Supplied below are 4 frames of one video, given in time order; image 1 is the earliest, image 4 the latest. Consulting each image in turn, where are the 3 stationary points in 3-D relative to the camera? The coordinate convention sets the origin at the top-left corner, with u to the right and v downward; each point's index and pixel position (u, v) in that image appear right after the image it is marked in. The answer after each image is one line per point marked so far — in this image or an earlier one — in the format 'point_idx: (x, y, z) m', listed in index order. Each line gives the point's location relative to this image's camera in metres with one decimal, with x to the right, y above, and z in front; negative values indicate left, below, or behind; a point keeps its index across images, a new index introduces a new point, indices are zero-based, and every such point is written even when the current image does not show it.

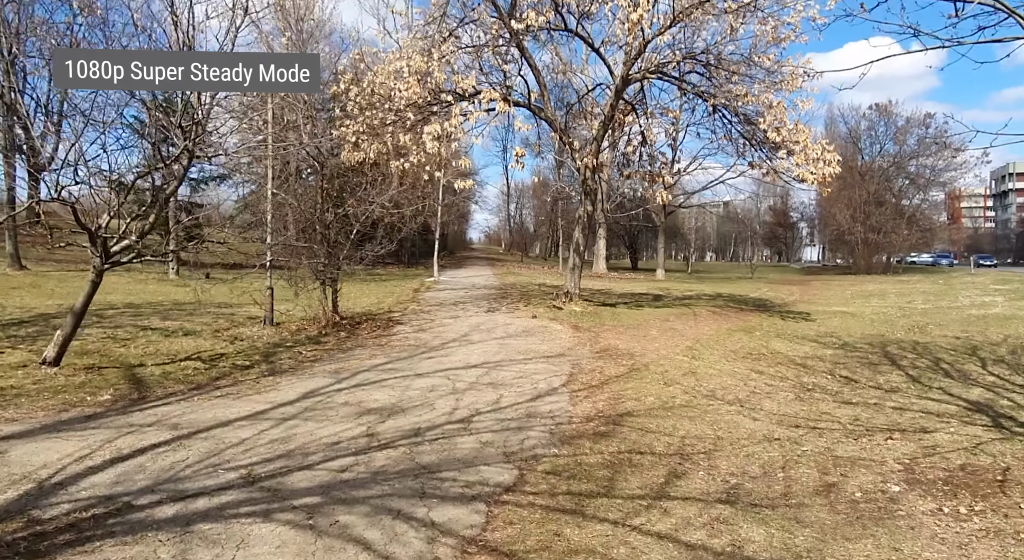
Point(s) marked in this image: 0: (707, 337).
0: (+3.4, -1.0, +11.4) m
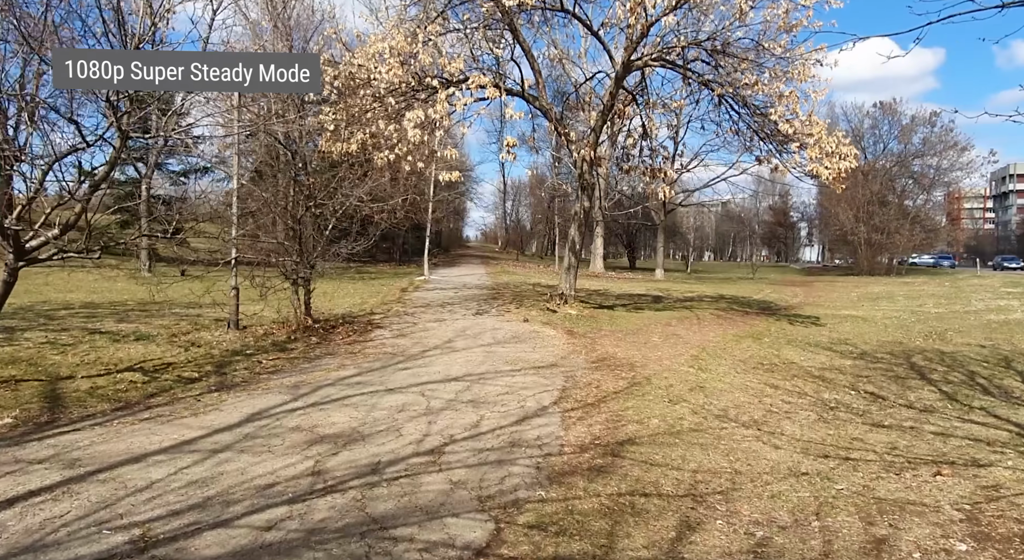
0: (+3.2, -1.0, +10.5) m
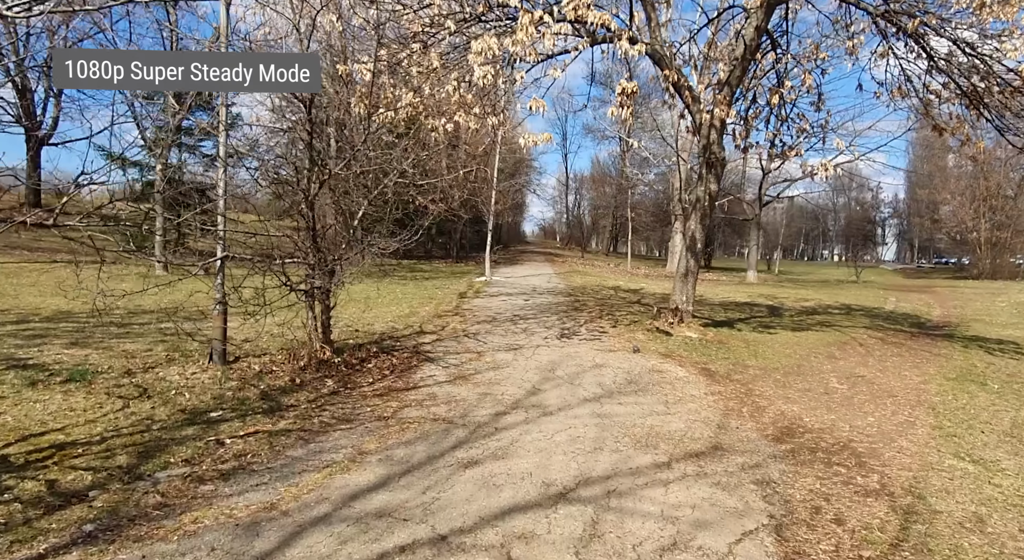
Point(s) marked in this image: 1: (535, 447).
0: (+4.4, -1.2, +6.9) m
1: (+0.2, -1.2, +4.7) m
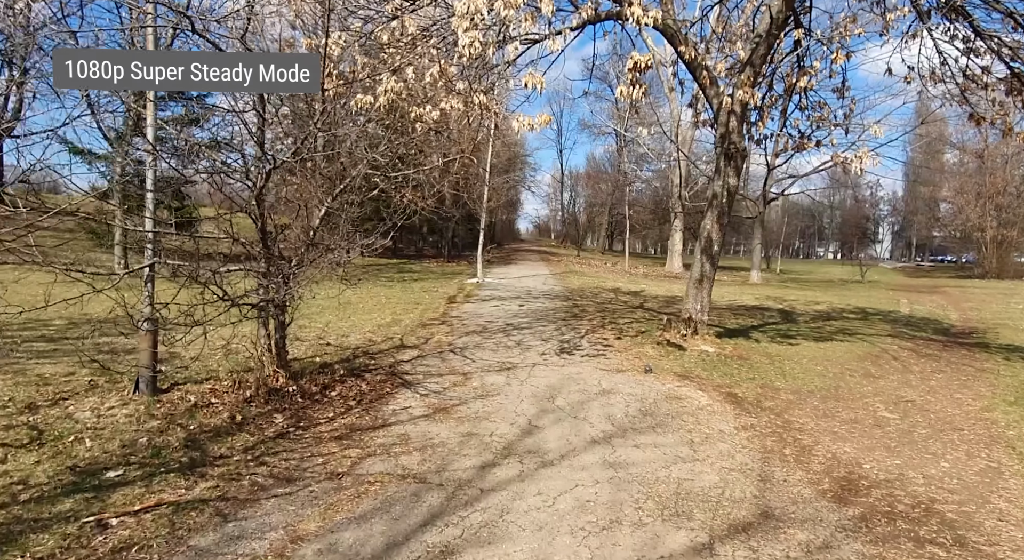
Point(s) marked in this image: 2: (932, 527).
0: (+4.3, -1.3, +5.7) m
1: (+0.1, -1.3, +3.6) m
2: (+2.4, -1.4, +3.8) m
